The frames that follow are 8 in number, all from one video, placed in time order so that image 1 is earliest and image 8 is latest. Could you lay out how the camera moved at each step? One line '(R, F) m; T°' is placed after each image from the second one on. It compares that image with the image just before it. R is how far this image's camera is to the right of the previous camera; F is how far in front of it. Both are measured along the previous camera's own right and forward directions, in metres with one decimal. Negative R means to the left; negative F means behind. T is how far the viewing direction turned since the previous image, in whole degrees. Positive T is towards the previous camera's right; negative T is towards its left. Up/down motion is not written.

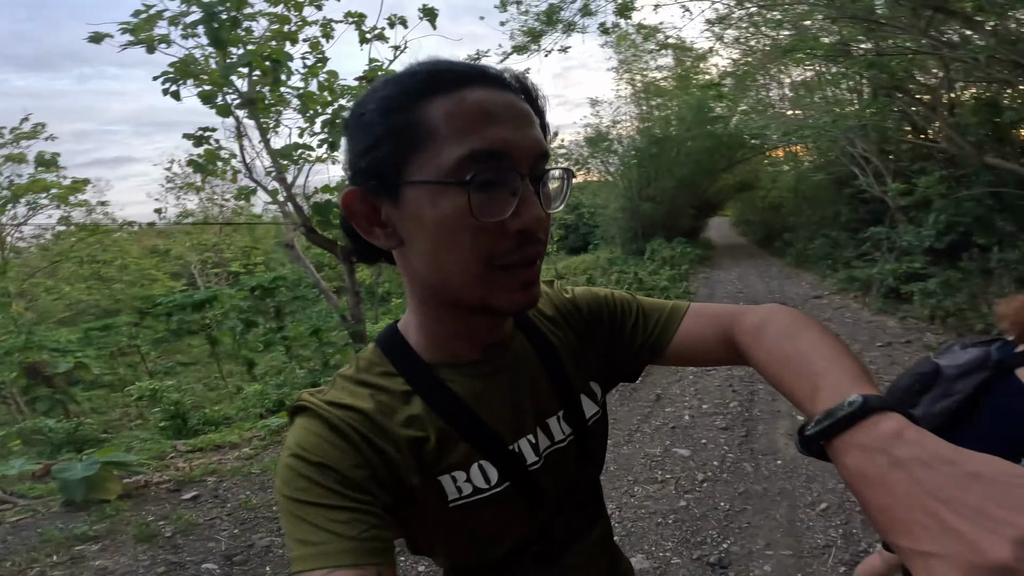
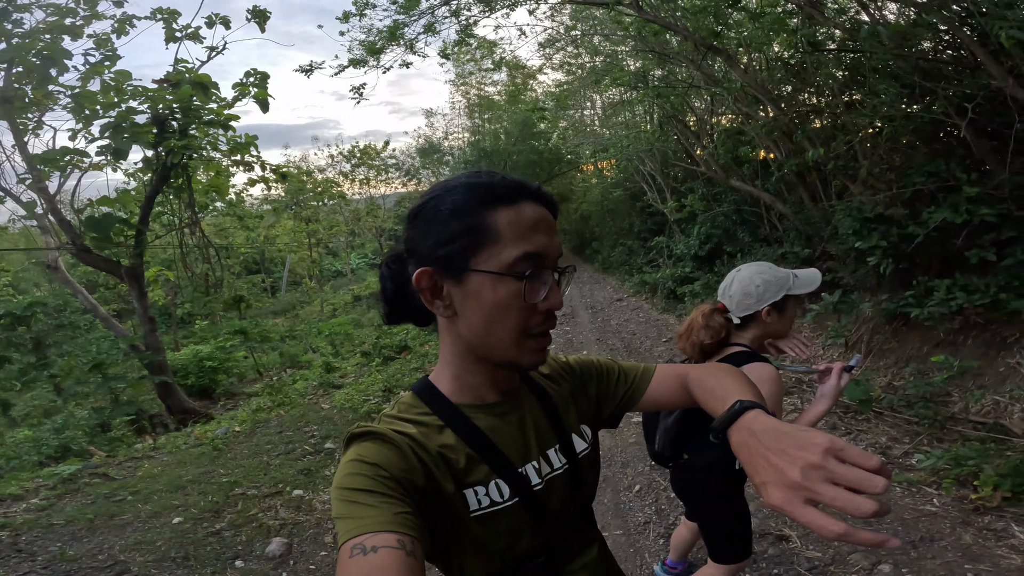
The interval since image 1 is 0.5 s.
(-0.6, +0.2) m; +20°
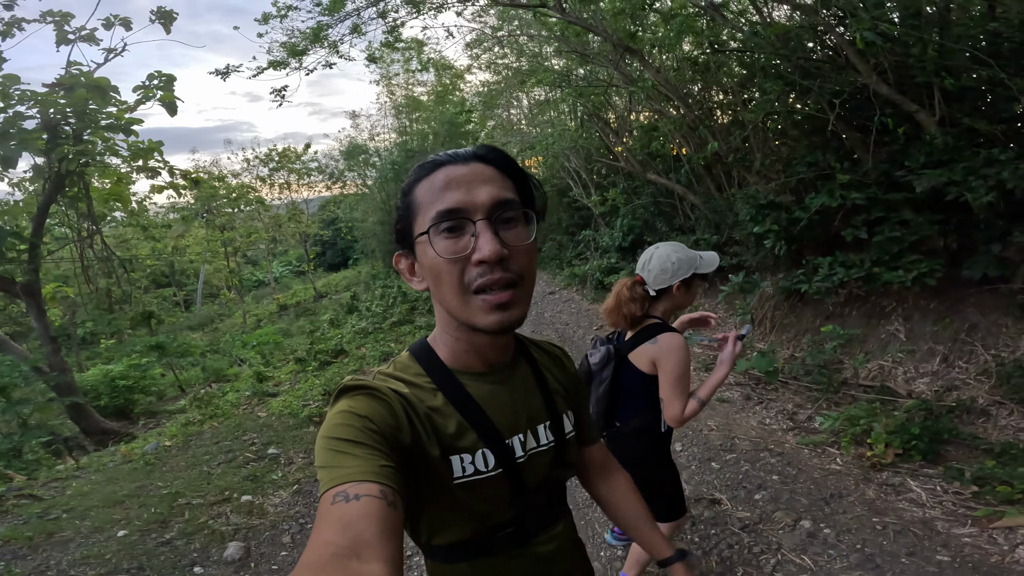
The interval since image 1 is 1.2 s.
(-0.1, -0.1) m; +7°
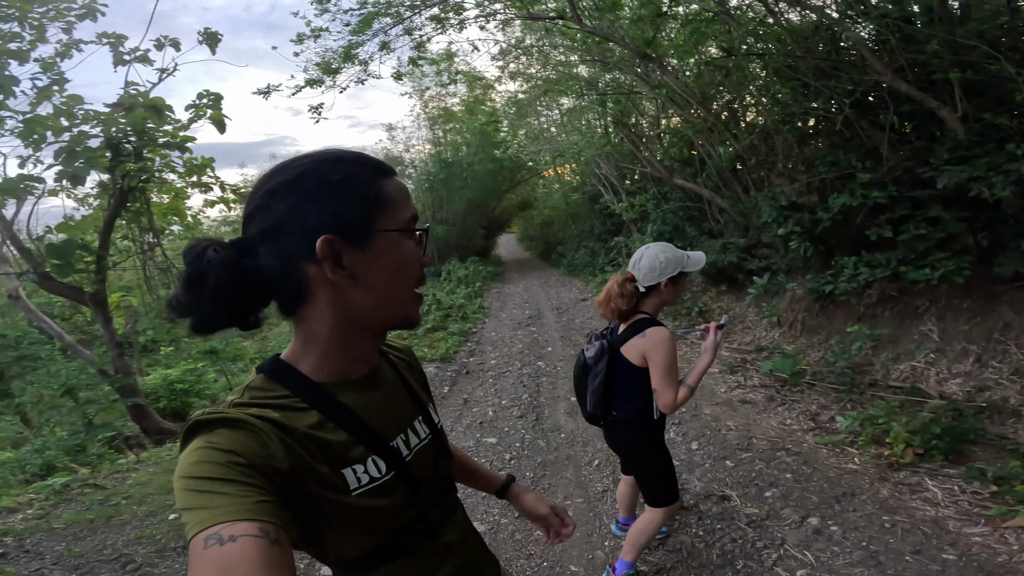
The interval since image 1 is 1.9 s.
(+0.2, -0.2) m; -4°
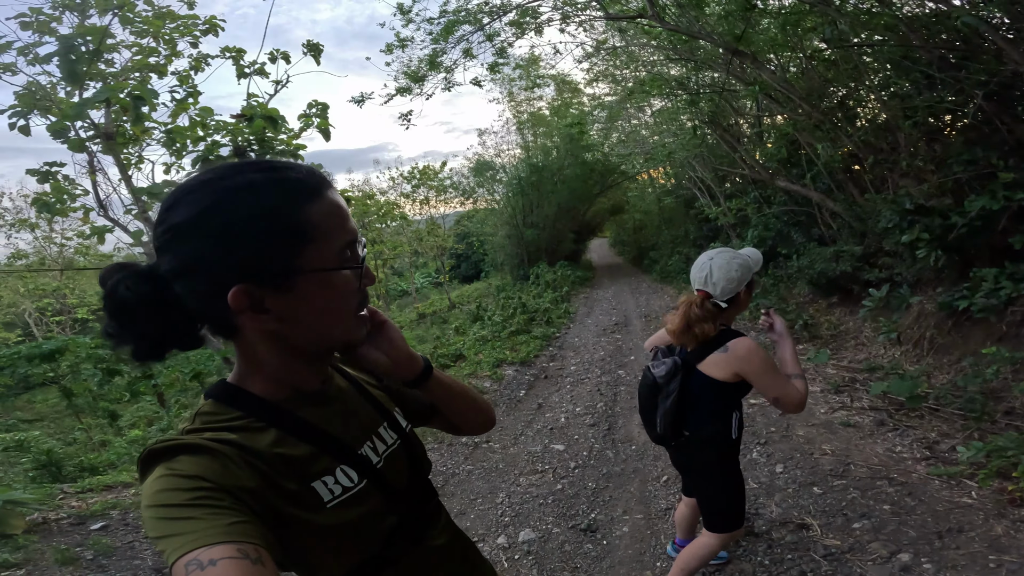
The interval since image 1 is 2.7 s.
(+0.2, +0.1) m; -10°
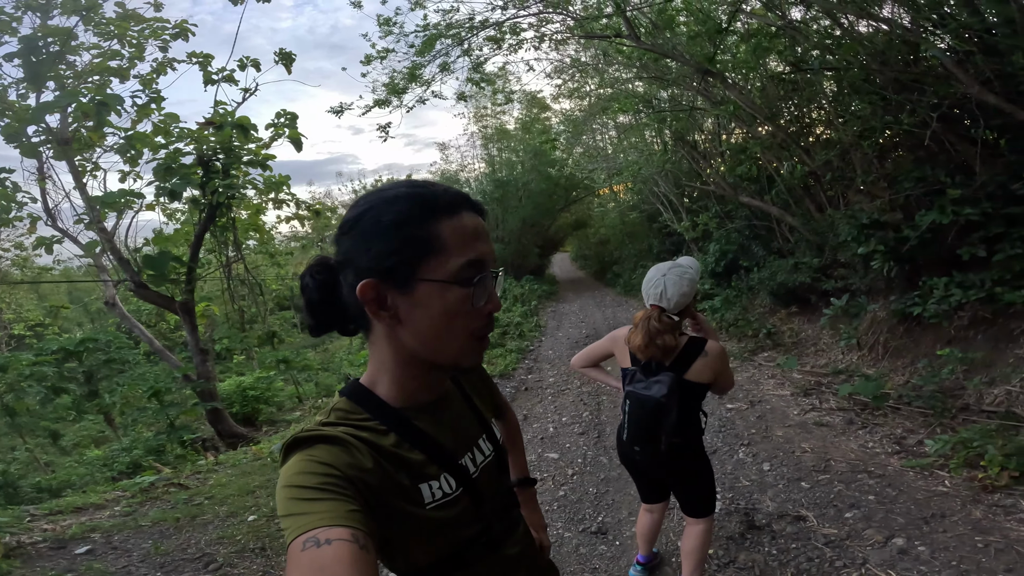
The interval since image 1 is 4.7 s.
(-0.3, 0.0) m; +5°
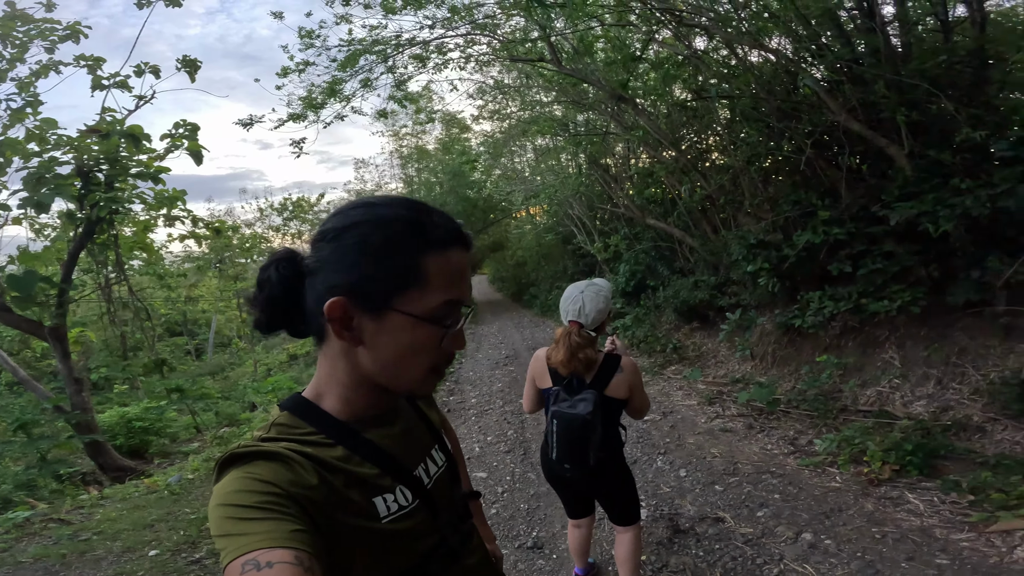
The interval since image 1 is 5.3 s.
(-0.1, 0.0) m; +9°
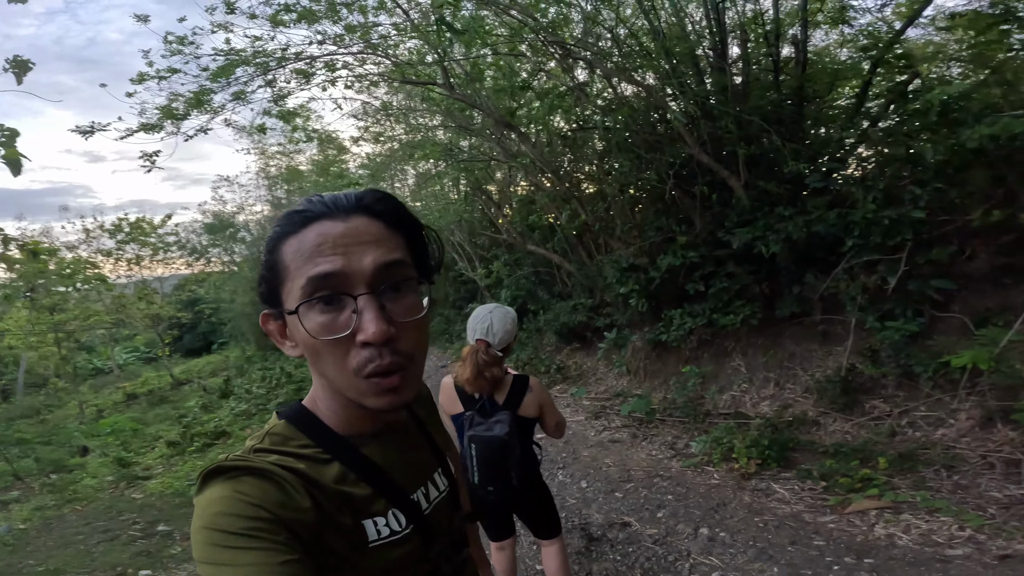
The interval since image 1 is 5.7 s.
(-0.3, 0.0) m; +13°
